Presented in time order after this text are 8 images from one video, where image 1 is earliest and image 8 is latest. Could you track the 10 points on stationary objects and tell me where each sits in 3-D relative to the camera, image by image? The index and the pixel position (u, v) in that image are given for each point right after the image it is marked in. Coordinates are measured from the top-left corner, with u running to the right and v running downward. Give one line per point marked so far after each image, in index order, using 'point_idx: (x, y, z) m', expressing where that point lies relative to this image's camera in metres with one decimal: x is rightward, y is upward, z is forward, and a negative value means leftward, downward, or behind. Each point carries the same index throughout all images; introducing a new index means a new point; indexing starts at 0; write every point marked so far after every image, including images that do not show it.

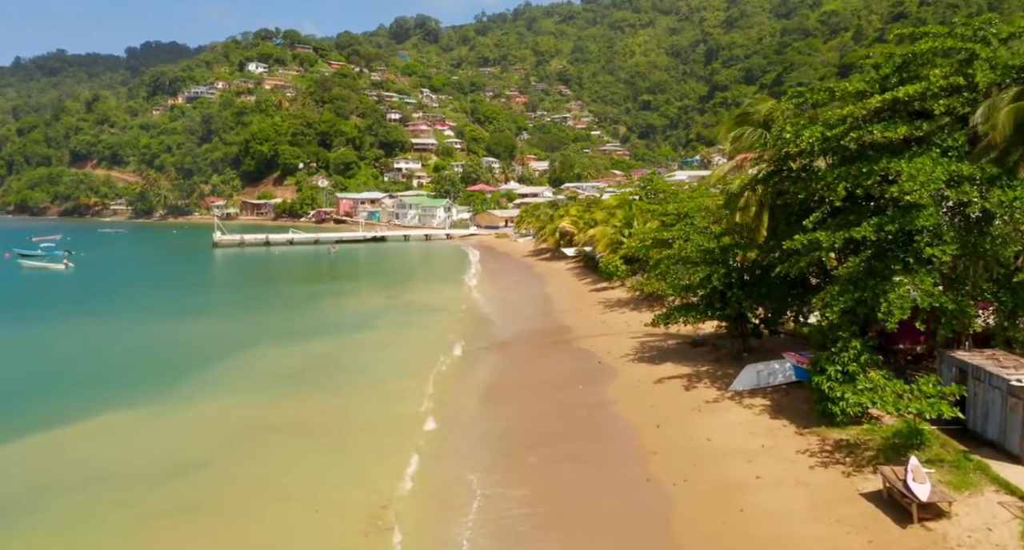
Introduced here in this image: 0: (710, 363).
0: (+5.7, -2.6, +19.2) m
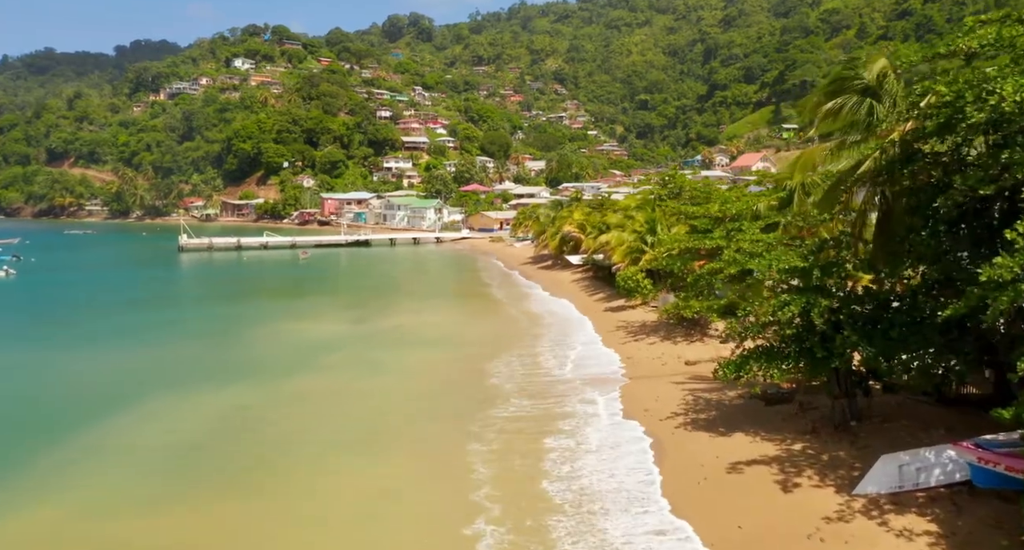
0: (+5.8, -3.2, +13.1) m
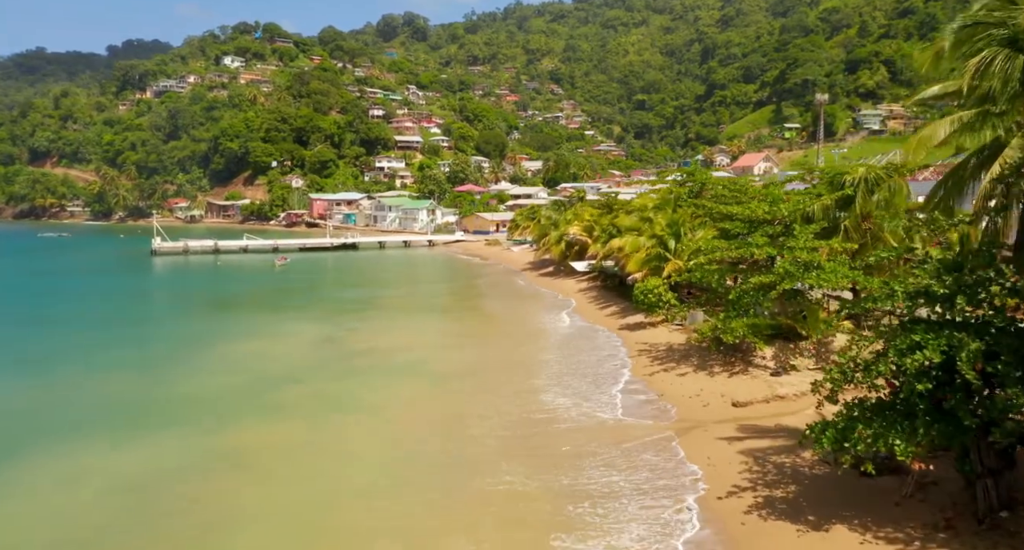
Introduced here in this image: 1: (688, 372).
0: (+5.9, -3.6, +9.2) m
1: (+4.8, -2.6, +18.1) m
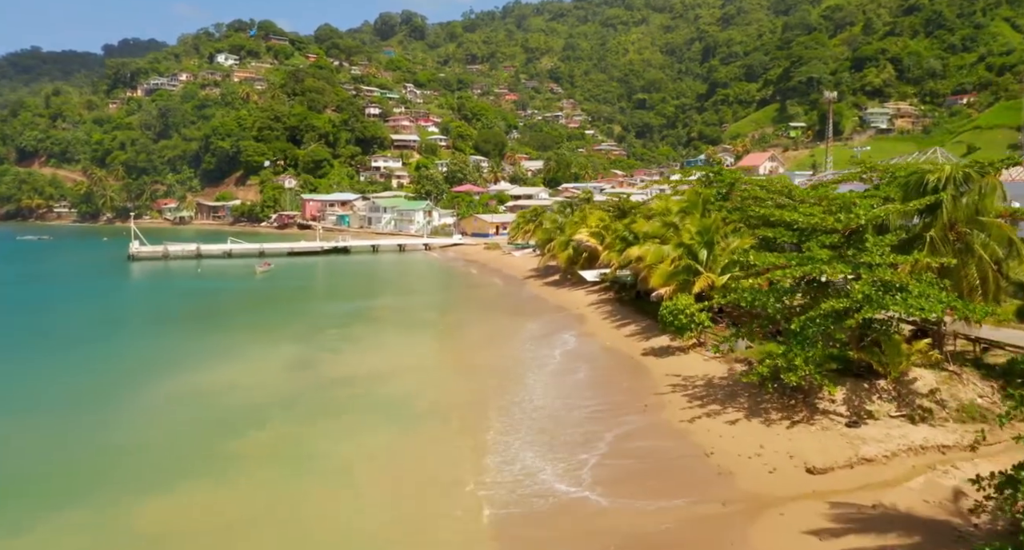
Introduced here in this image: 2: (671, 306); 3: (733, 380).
0: (+6.1, -4.1, +5.7) m
1: (+5.0, -3.1, +14.6) m
2: (+4.7, -0.9, +19.7) m
3: (+5.5, -2.7, +16.7) m
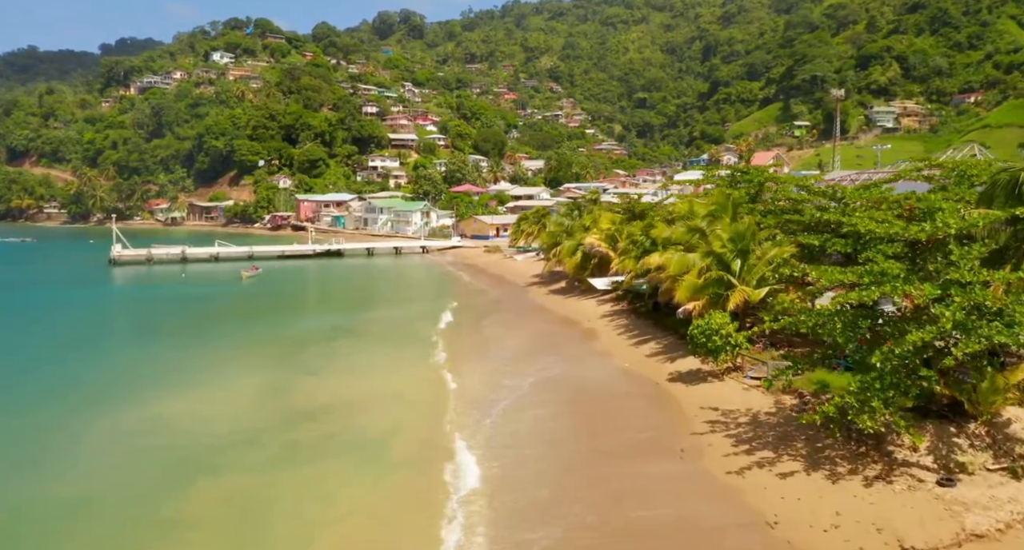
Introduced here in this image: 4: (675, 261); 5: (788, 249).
0: (+6.3, -4.5, +3.1) m
1: (+5.2, -3.5, +12.0) m
2: (+4.9, -1.3, +17.1) m
3: (+5.7, -3.0, +14.1) m
4: (+4.9, +0.4, +19.9) m
5: (+7.4, +0.8, +18.1) m
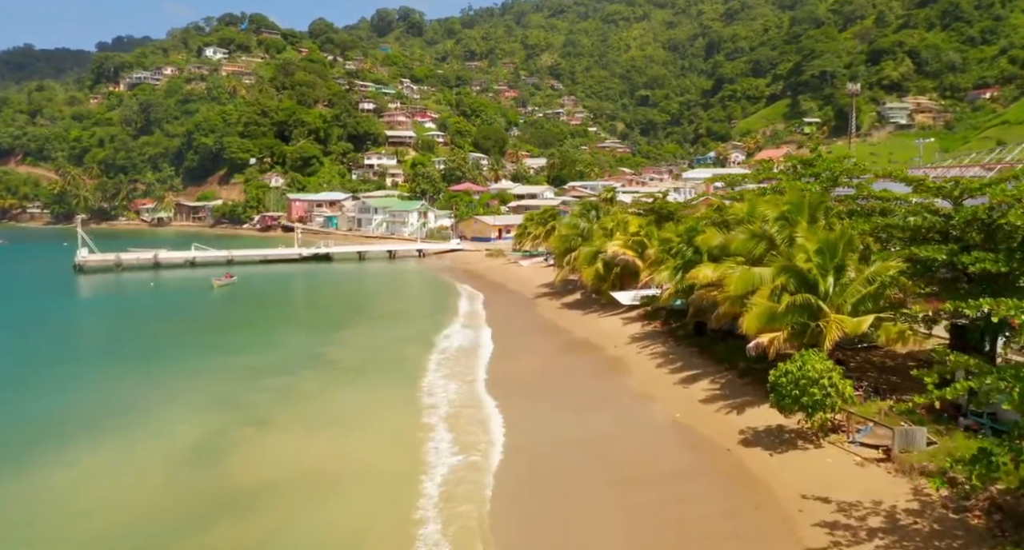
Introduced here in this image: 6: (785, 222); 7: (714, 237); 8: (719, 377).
0: (+6.6, -5.0, -1.5) m
1: (+5.5, -4.0, +7.5) m
2: (+5.2, -1.8, +12.5) m
3: (+6.1, -3.5, +9.5) m
4: (+5.2, -0.1, +15.3) m
5: (+7.8, +0.3, +13.5) m
6: (+6.4, +1.2, +15.6) m
7: (+5.6, +1.1, +18.3) m
8: (+5.1, -2.6, +16.5) m
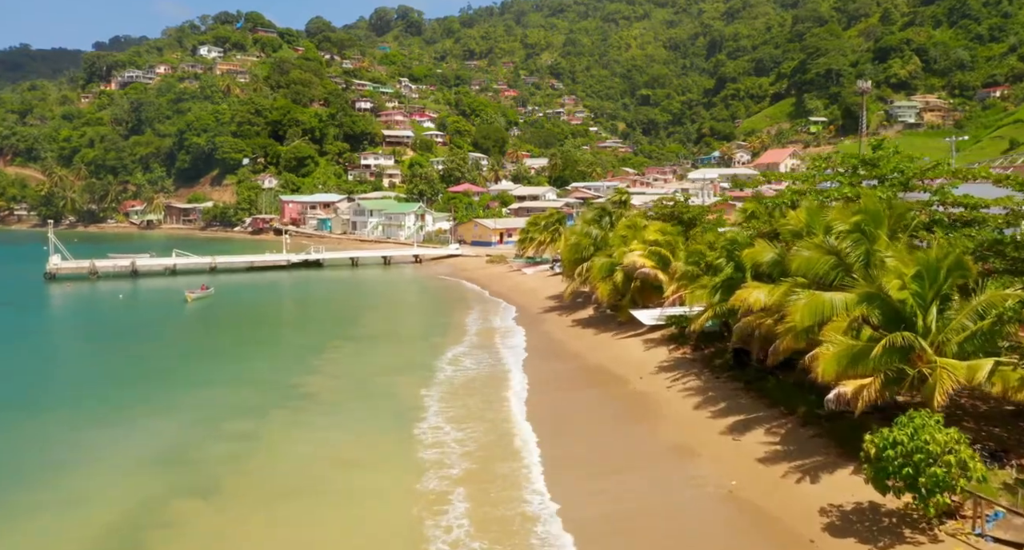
0: (+6.8, -5.5, -4.5) m
1: (+5.7, -4.5, +4.4) m
2: (+5.4, -2.3, +9.5) m
3: (+6.3, -4.0, +6.5) m
4: (+5.5, -0.6, +12.3) m
5: (+8.0, -0.2, +10.4) m
6: (+6.6, +0.7, +12.5) m
7: (+5.8, +0.5, +15.3) m
8: (+5.4, -3.1, +13.5) m
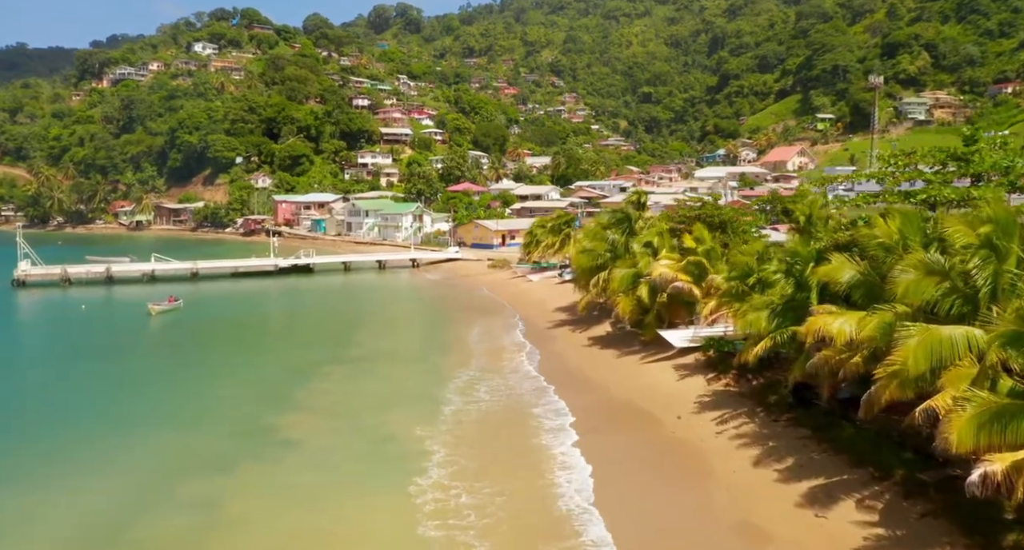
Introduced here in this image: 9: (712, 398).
0: (+7.1, -6.0, -7.6) m
1: (+6.0, -4.9, +1.4) m
2: (+5.7, -2.7, +6.4) m
3: (+6.6, -4.5, +3.4) m
4: (+5.7, -1.0, +9.2) m
5: (+8.2, -0.6, +7.4) m
6: (+6.9, +0.3, +9.5) m
7: (+6.0, +0.1, +12.2) m
8: (+5.6, -3.5, +10.4) m
9: (+4.9, -2.9, +15.9) m
